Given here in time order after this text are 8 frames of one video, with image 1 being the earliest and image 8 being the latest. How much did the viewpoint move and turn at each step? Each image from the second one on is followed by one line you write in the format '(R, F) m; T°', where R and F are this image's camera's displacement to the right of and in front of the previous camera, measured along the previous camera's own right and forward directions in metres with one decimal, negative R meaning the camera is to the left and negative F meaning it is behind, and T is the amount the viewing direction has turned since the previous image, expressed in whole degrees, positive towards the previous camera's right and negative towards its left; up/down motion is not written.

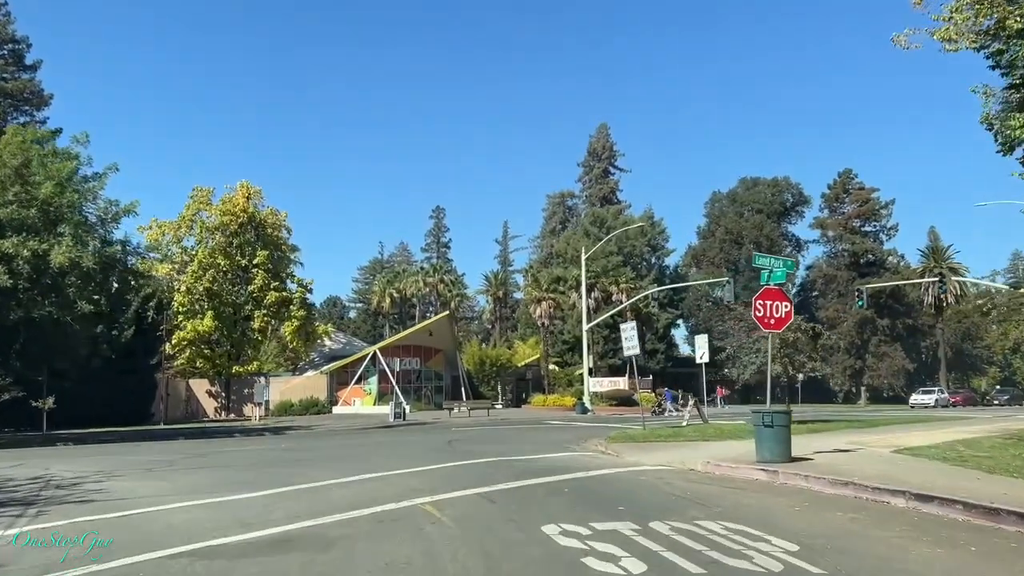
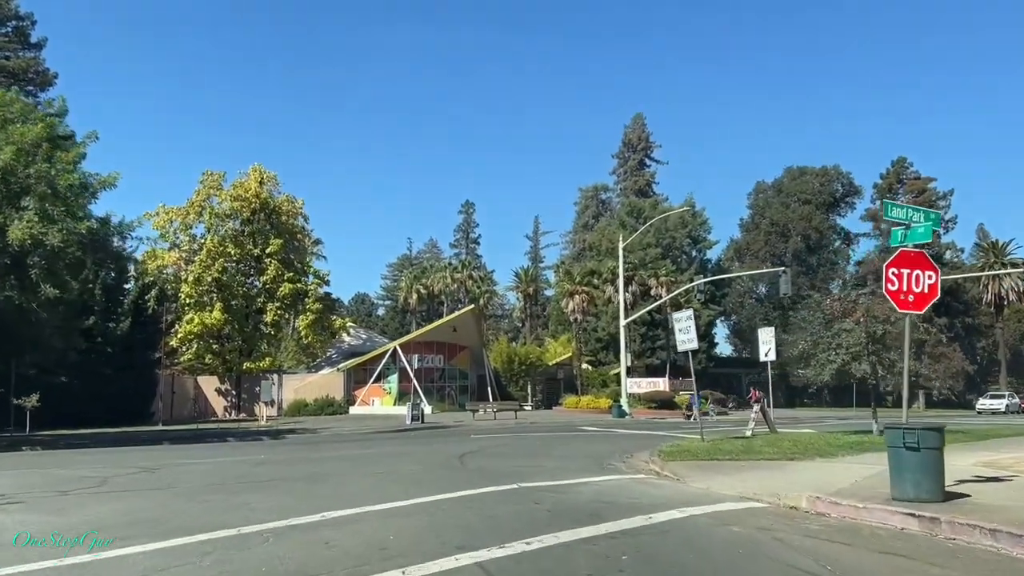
(0.0, +4.1) m; -2°
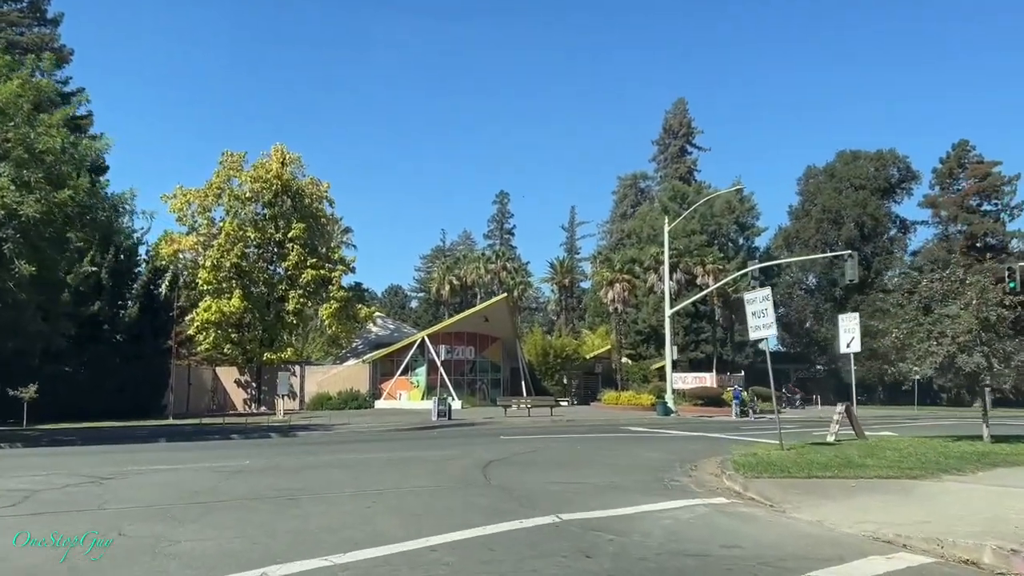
(0.0, +3.3) m; -2°
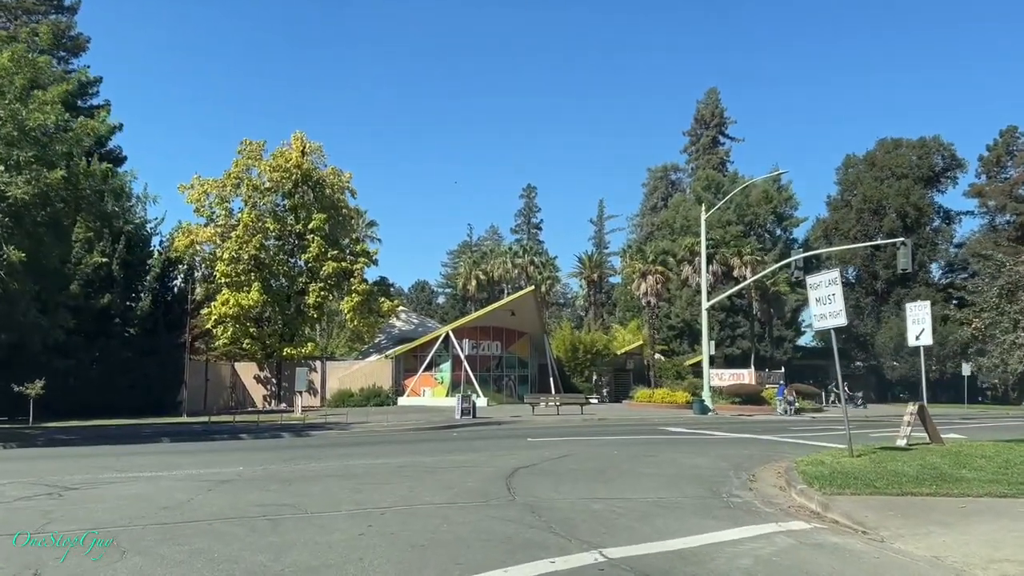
(0.0, +1.9) m; -2°
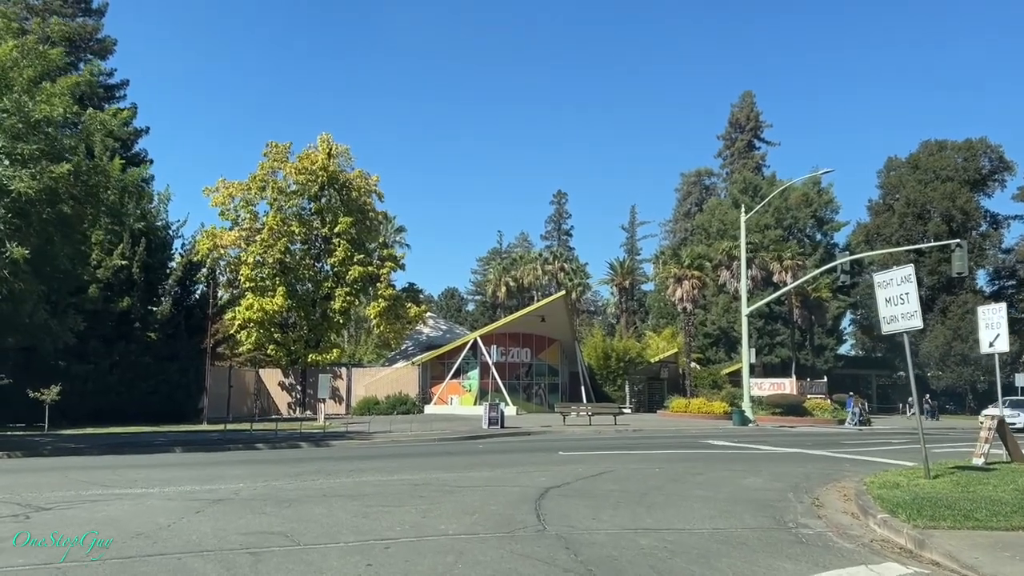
(0.0, +1.4) m; -2°
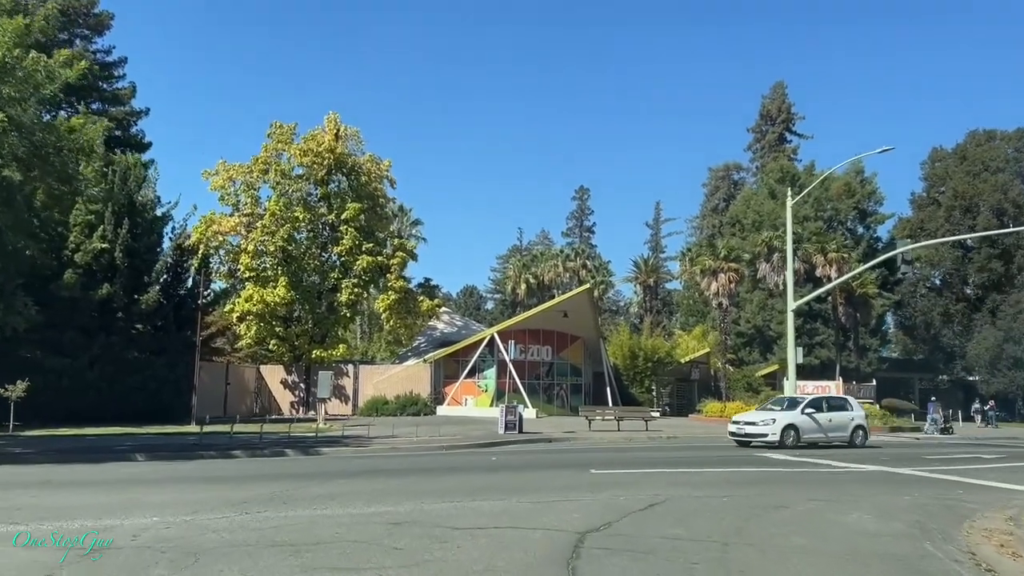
(0.0, +3.4) m; -1°
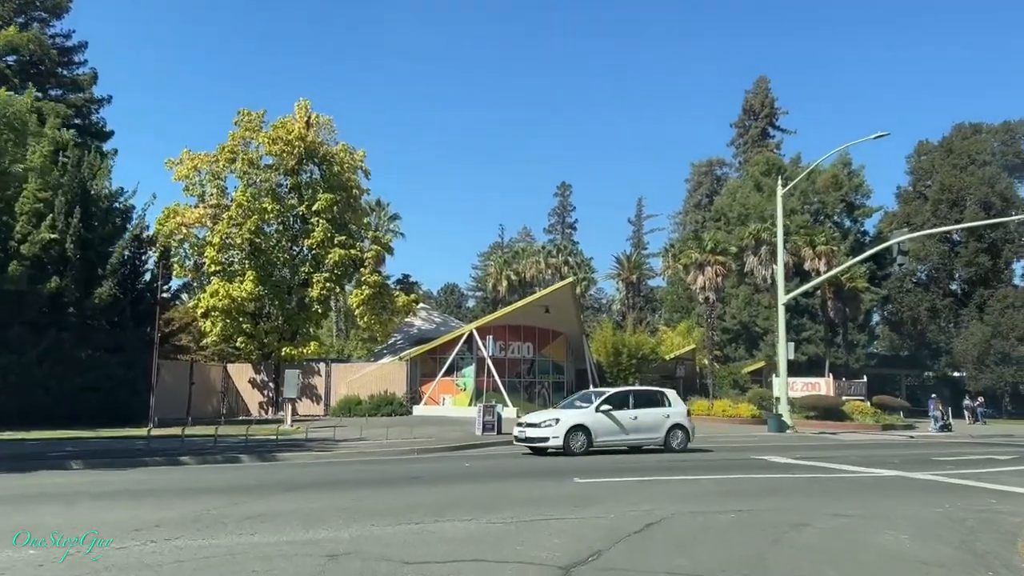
(+0.1, +1.6) m; +1°
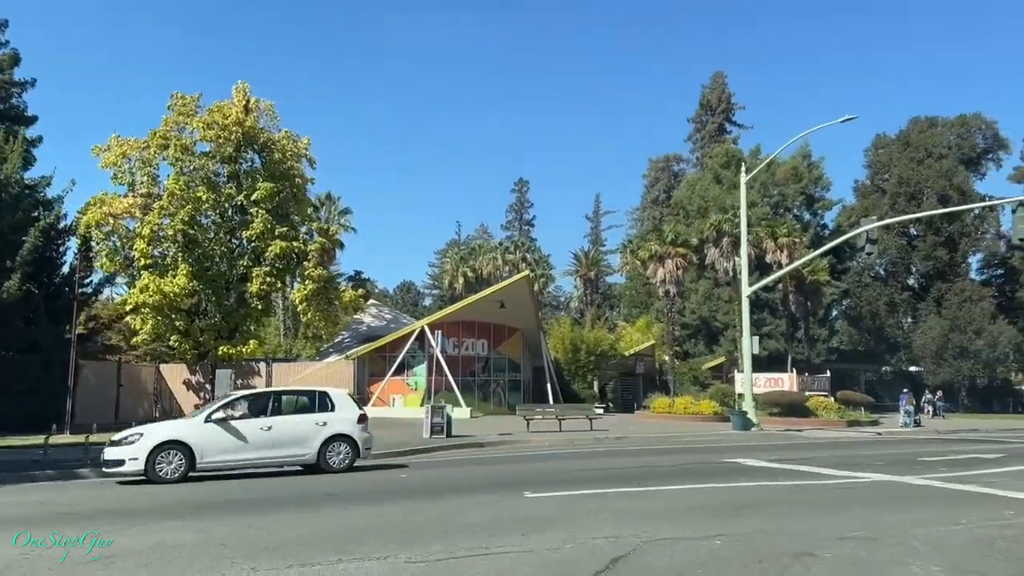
(+0.3, +1.9) m; +3°
